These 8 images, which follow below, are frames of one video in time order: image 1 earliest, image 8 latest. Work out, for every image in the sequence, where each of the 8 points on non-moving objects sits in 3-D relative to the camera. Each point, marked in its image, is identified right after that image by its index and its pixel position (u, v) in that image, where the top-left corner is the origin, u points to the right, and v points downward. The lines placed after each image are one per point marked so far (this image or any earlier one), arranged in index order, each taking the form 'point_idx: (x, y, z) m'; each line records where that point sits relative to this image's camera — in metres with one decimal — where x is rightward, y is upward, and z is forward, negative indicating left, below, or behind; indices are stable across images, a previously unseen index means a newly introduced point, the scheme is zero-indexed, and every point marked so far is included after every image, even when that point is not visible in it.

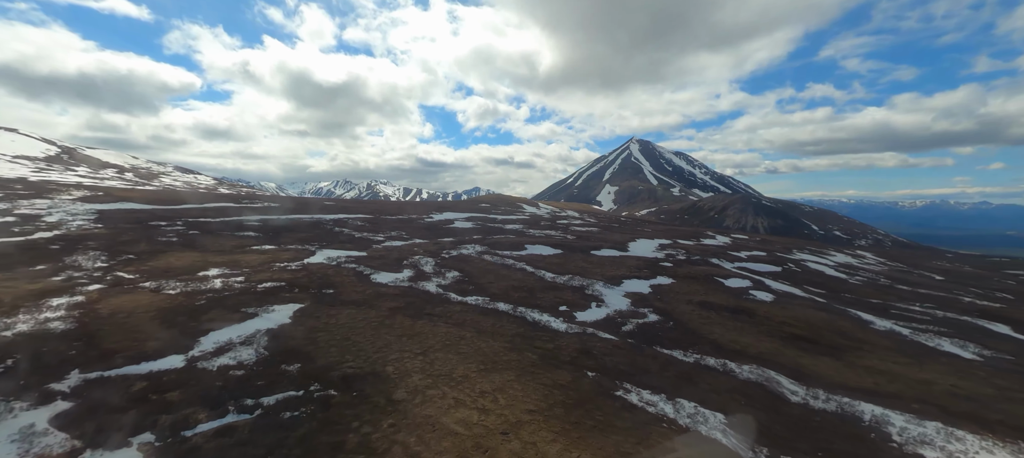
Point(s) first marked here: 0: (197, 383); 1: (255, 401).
0: (-16.2, -7.8, +18.6) m
1: (-12.2, -8.1, +17.0) m
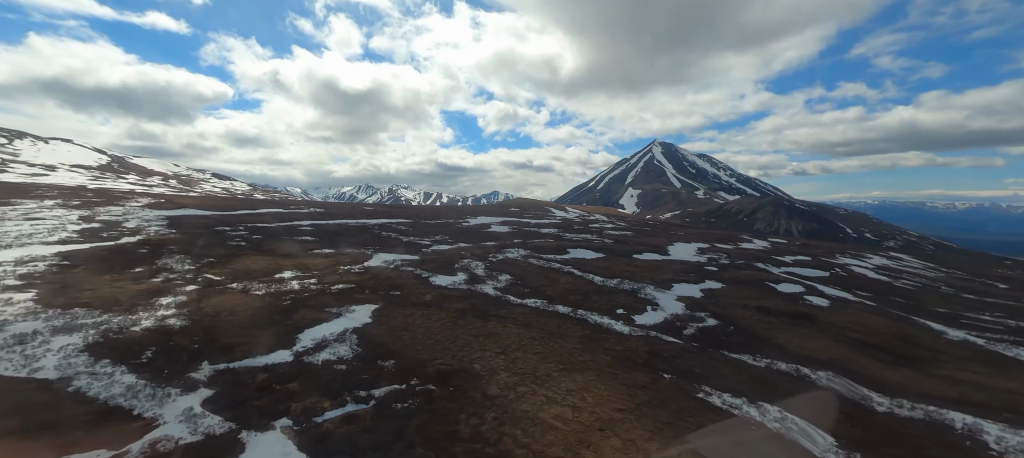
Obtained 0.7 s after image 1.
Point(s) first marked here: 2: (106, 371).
0: (-11.5, -8.2, +20.5) m
1: (-7.6, -8.5, +18.7) m
2: (-21.0, -7.4, +19.2) m
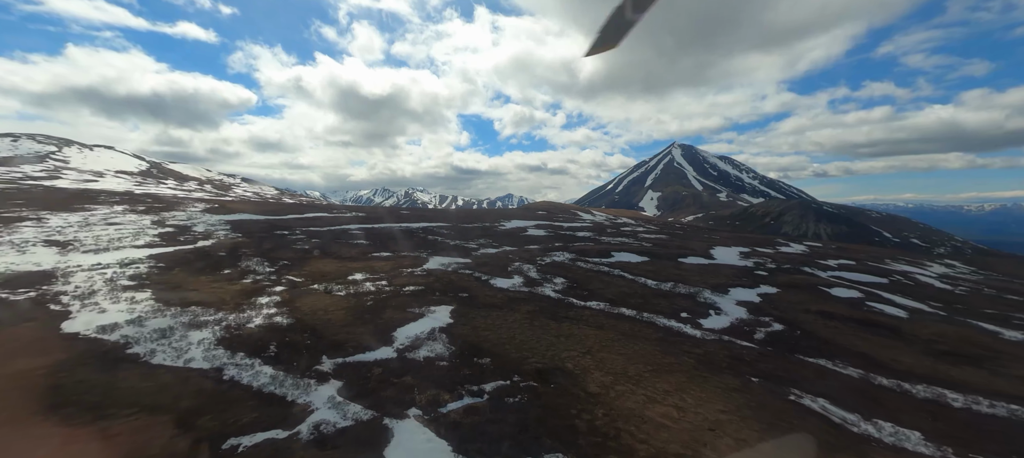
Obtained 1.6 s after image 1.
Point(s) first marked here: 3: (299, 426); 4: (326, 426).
0: (-5.8, -8.6, +22.3) m
1: (-1.9, -8.9, +20.3) m
2: (-15.3, -7.8, +21.3) m
3: (-9.6, -8.8, +16.5) m
4: (-8.5, -9.0, +16.7) m
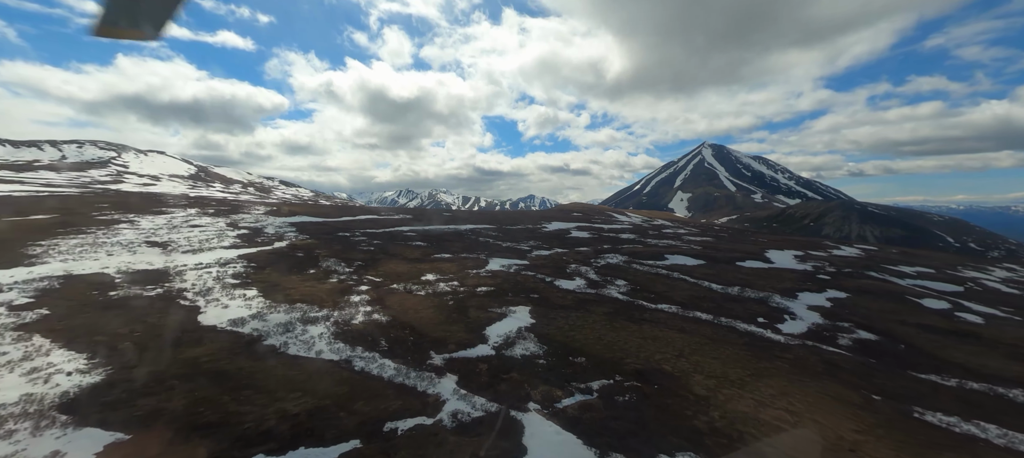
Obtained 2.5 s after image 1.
0: (+0.6, -8.9, +23.5) m
1: (+4.3, -9.2, +21.4) m
2: (-9.0, -8.0, +23.1) m
3: (-3.6, -9.1, +18.0) m
4: (-2.5, -9.2, +18.1) m
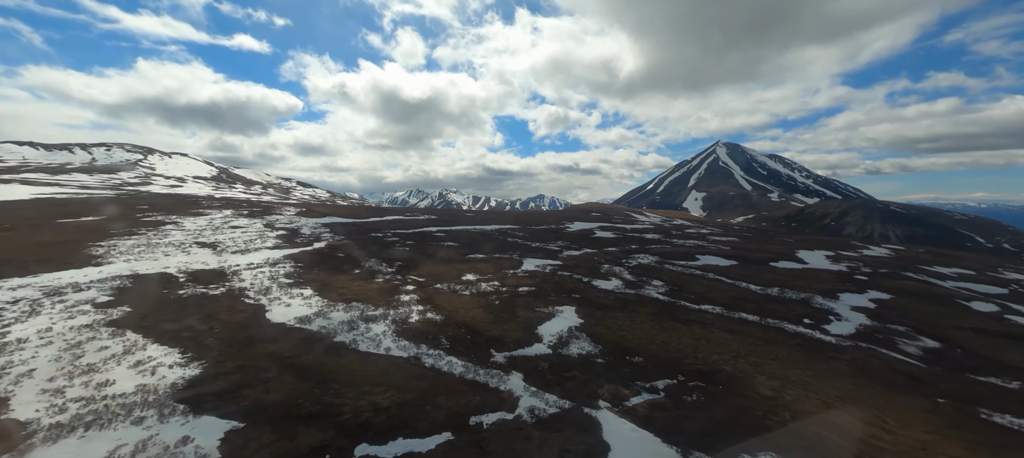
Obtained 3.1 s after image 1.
0: (+4.6, -9.0, +24.1) m
1: (+8.2, -9.3, +21.8) m
2: (-5.0, -8.1, +23.9) m
3: (+0.3, -9.2, +18.6) m
4: (+1.3, -9.3, +18.7) m
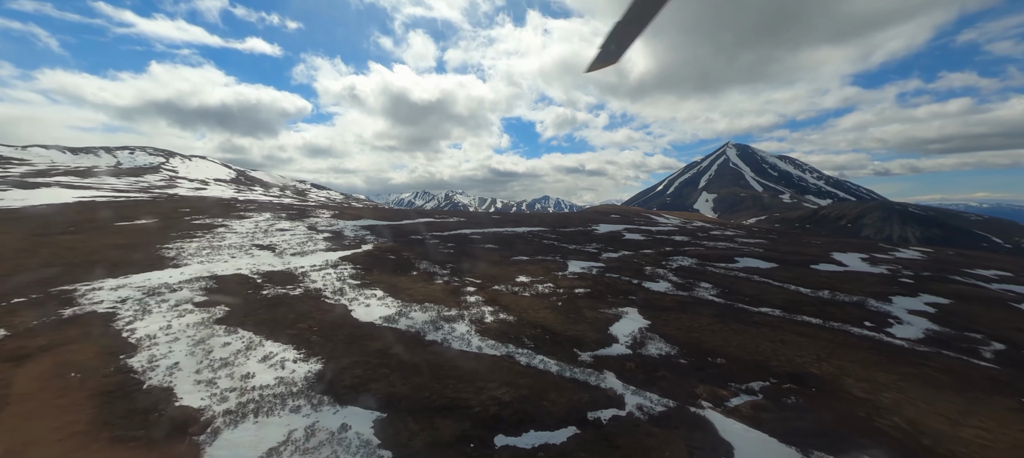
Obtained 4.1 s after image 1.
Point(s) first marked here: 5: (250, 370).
0: (+10.5, -9.2, +24.7) m
1: (+14.1, -9.5, +22.4) m
2: (+0.9, -8.3, +24.7) m
3: (+6.1, -9.4, +19.3) m
4: (+7.2, -9.5, +19.4) m
5: (-13.7, -7.3, +19.4) m
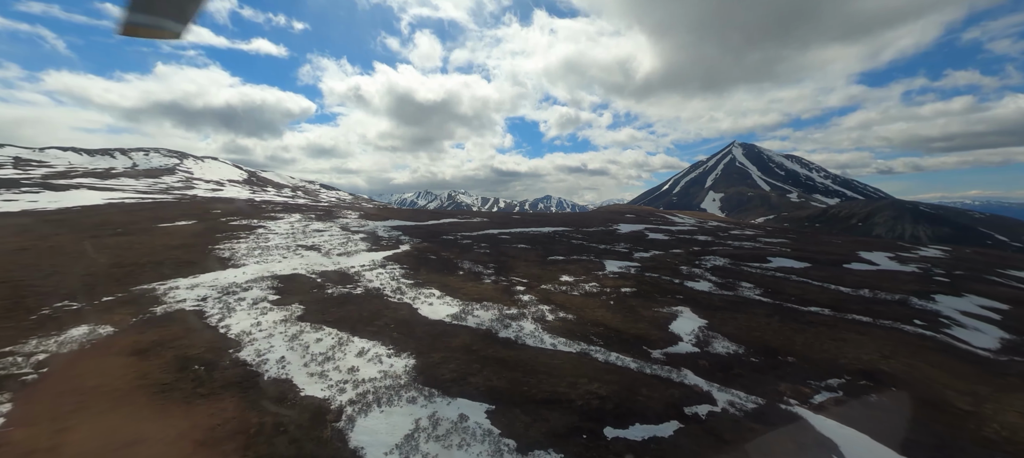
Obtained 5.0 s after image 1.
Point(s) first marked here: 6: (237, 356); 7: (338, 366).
0: (+15.6, -9.2, +25.2) m
1: (+19.2, -9.5, +22.8) m
2: (+6.0, -8.3, +25.1) m
3: (+11.2, -9.4, +19.8) m
4: (+12.3, -9.6, +19.8) m
5: (-8.7, -7.3, +19.9) m
6: (-14.4, -6.7, +19.2) m
7: (-9.3, -7.3, +19.5) m
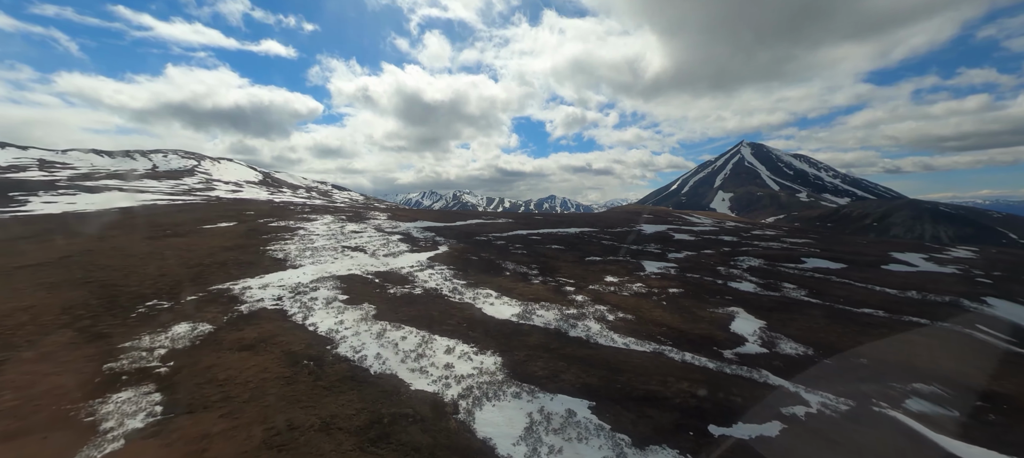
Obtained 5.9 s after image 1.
0: (+20.7, -9.3, +25.3) m
1: (+24.3, -9.6, +22.9) m
2: (+11.2, -8.4, +25.4) m
3: (+16.3, -9.5, +19.9) m
4: (+17.3, -9.7, +20.0) m
5: (-3.6, -7.4, +20.3) m
6: (-9.3, -6.7, +19.7) m
7: (-4.2, -7.4, +19.9) m
